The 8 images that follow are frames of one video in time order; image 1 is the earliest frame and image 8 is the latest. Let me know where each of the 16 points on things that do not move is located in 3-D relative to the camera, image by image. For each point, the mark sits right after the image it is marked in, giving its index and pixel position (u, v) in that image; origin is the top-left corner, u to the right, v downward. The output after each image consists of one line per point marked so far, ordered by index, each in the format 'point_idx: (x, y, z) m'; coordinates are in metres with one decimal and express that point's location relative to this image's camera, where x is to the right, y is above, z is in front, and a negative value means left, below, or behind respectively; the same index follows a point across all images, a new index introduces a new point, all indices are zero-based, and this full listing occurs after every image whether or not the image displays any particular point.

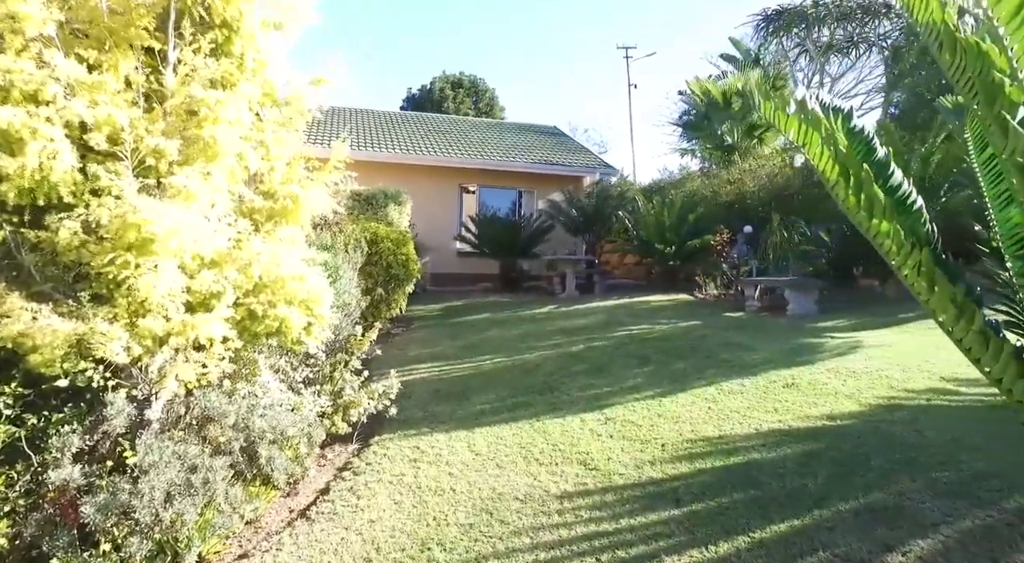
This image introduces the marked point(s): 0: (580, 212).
0: (+1.3, +1.3, +13.1) m
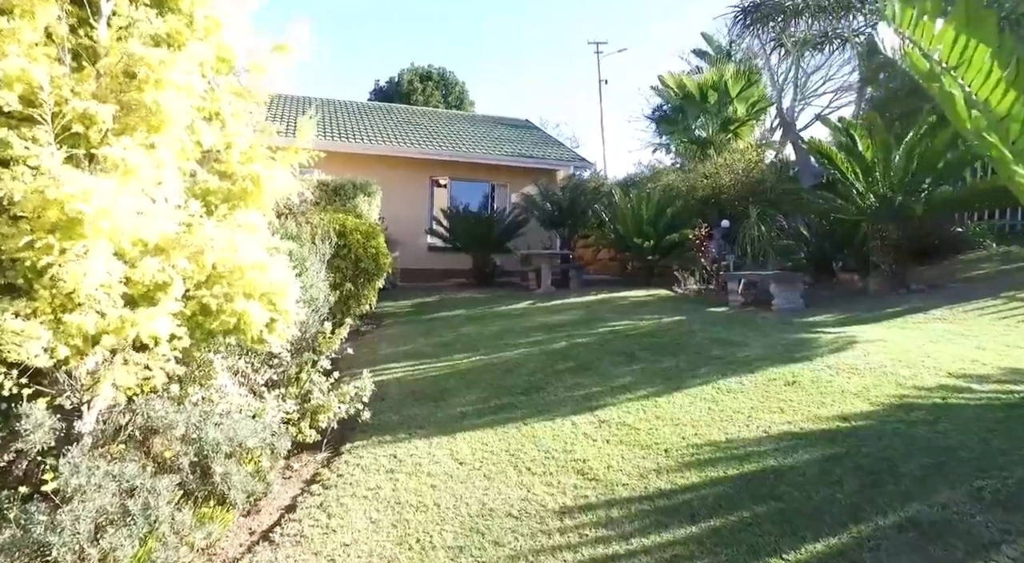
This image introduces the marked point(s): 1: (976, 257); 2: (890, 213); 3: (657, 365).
0: (+0.8, +1.4, +12.7) m
1: (+6.1, +0.3, +9.3) m
2: (+4.1, +0.8, +7.8) m
3: (+1.1, -0.6, +5.3) m
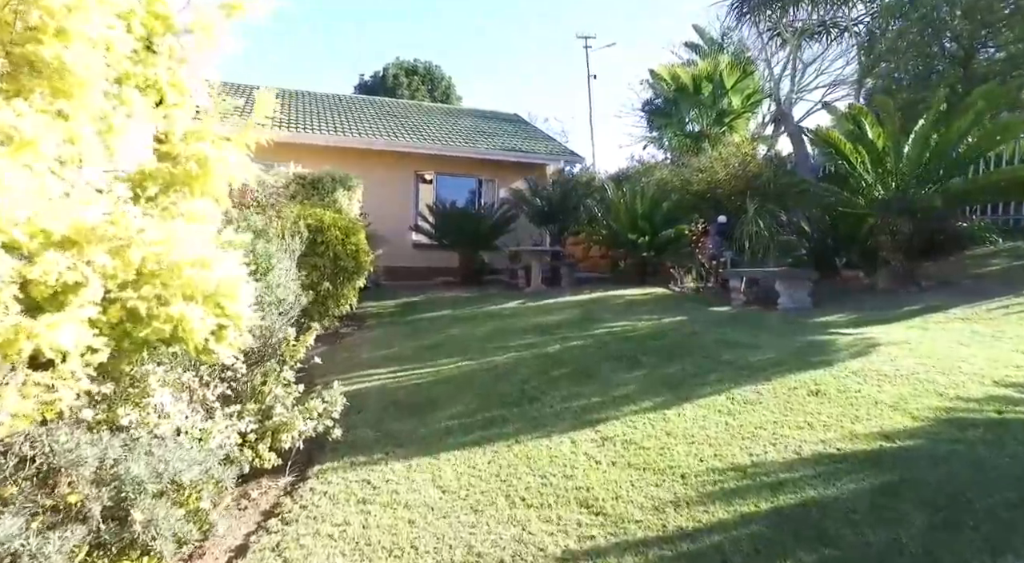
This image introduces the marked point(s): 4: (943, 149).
0: (+0.6, +1.4, +12.2) m
1: (+6.0, +0.4, +8.9) m
2: (+4.0, +0.8, +7.3) m
3: (+1.0, -0.6, +4.8) m
4: (+4.4, +1.4, +7.2) m
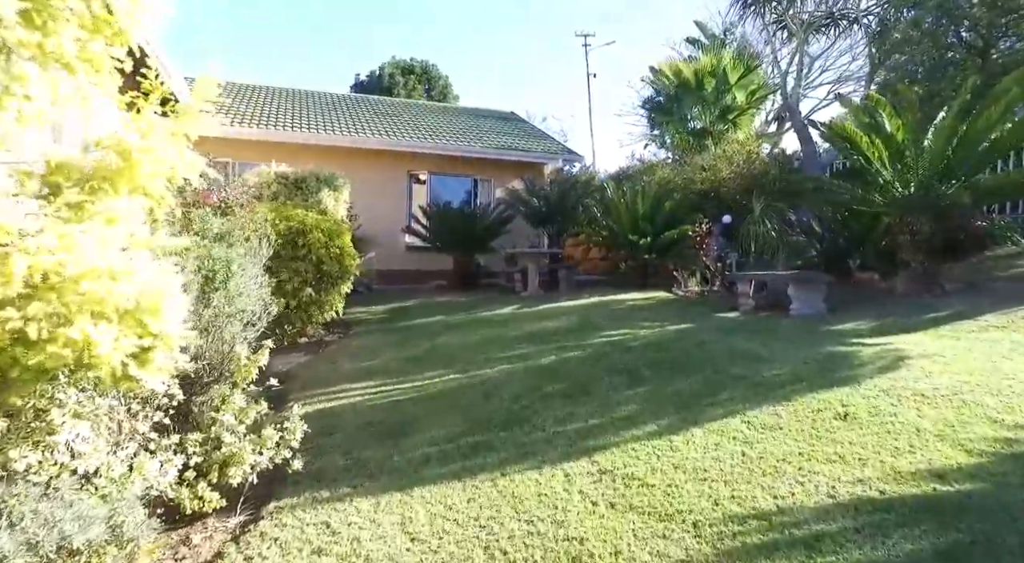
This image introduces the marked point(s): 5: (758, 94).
0: (+0.5, +1.3, +11.8) m
1: (+5.9, +0.3, +8.4) m
2: (+4.0, +0.8, +6.8) m
3: (+1.0, -0.7, +4.3) m
4: (+4.4, +1.3, +6.7) m
5: (+4.6, +3.5, +13.0) m
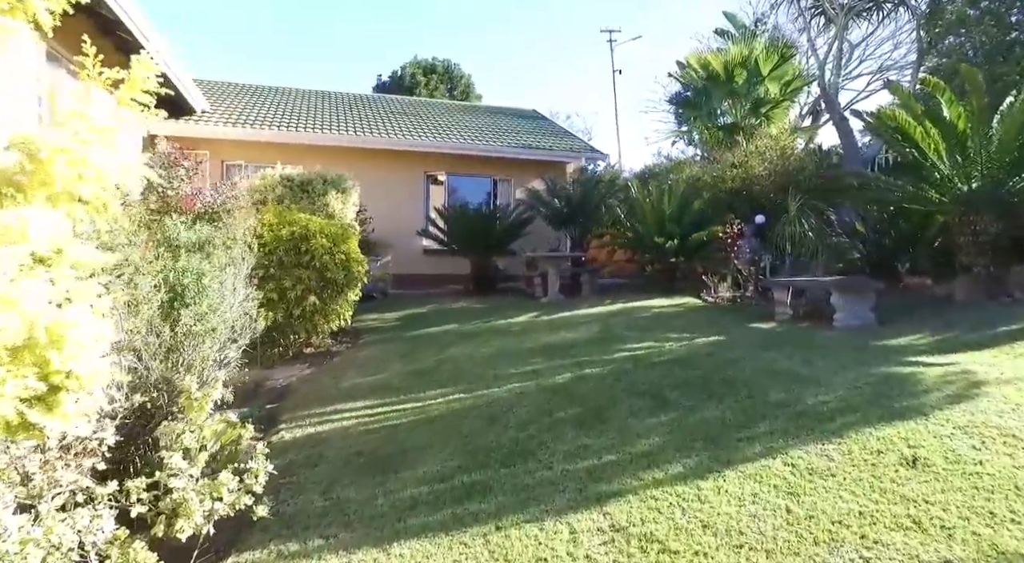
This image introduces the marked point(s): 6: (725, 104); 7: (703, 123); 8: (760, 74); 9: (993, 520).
0: (+0.8, +1.3, +11.2) m
1: (+6.1, +0.3, +7.6) m
2: (+4.1, +0.7, +6.1) m
3: (+1.0, -0.7, +3.7) m
4: (+4.5, +1.3, +6.0) m
5: (+4.9, +3.4, +12.3) m
6: (+3.6, +3.0, +11.9) m
7: (+3.3, +2.8, +12.2) m
8: (+4.1, +3.5, +11.7) m
9: (+1.6, -0.8, +2.3) m
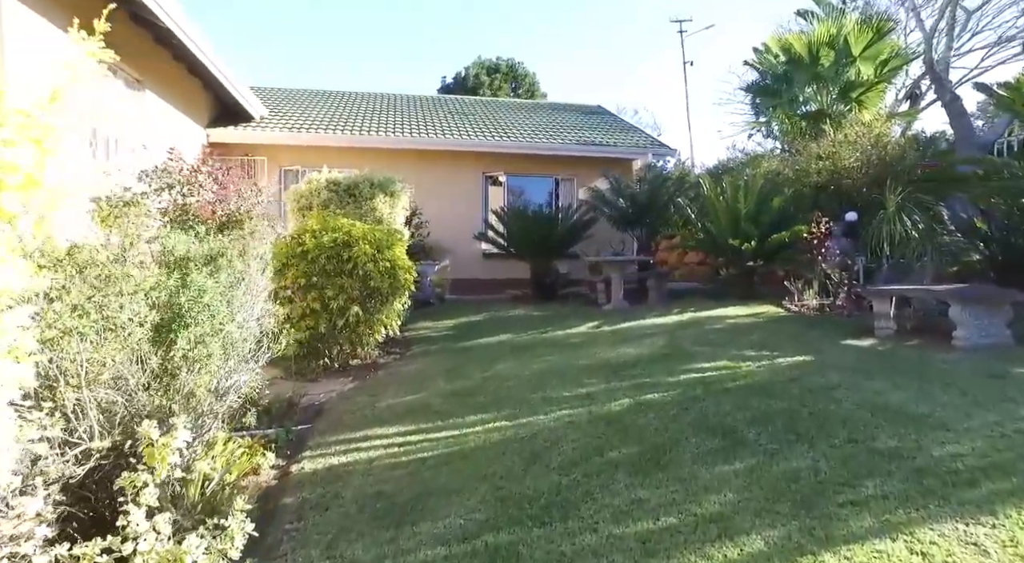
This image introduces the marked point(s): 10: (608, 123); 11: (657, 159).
0: (+1.7, +1.2, +10.4) m
1: (+6.6, +0.3, +6.3) m
2: (+4.5, +0.7, +5.1) m
3: (+1.1, -0.8, +3.0) m
4: (+4.8, +1.2, +4.9) m
5: (+5.9, +3.4, +11.1) m
6: (+4.6, +2.9, +10.8) m
7: (+4.3, +2.7, +11.2) m
8: (+5.1, +3.4, +10.6) m
9: (+1.6, -0.8, +1.5) m
10: (+1.9, +3.2, +14.2) m
11: (+2.6, +2.2, +12.6) m
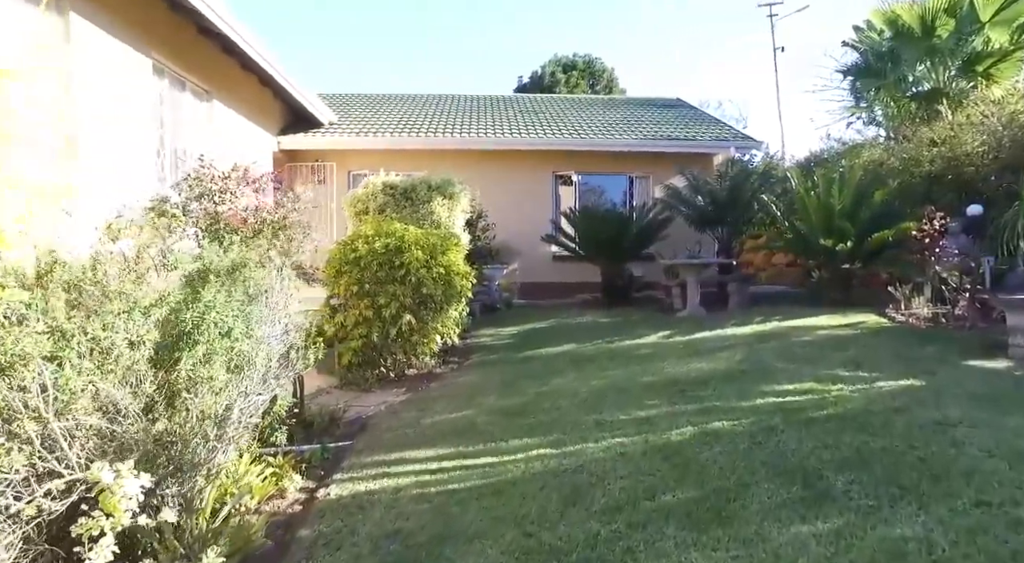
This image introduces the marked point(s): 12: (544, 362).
0: (+2.7, +1.1, +9.7) m
1: (+7.0, +0.2, +5.0) m
2: (+4.7, +0.6, +4.0) m
3: (+1.2, -0.8, +2.3) m
4: (+5.1, +1.2, +3.8) m
5: (+6.9, +3.3, +9.8) m
6: (+5.6, +2.9, +9.7) m
7: (+5.4, +2.6, +10.1) m
8: (+6.0, +3.3, +9.4) m
9: (+1.4, -0.9, +0.8) m
10: (+3.4, +3.1, +13.3) m
11: (+3.8, +2.1, +11.7) m
12: (+0.3, -0.7, +6.4) m
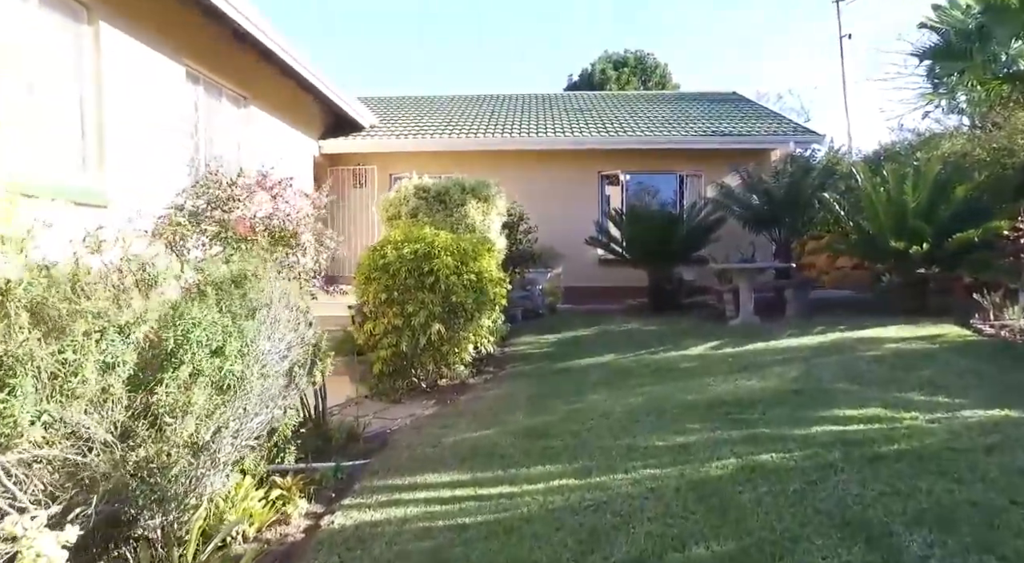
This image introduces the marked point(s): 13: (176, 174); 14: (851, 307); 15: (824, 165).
0: (+3.3, +1.1, +9.0) m
1: (+7.2, +0.2, +4.0) m
2: (+4.8, +0.6, +3.2) m
3: (+1.2, -0.9, +1.8) m
4: (+5.2, +1.2, +3.0) m
5: (+7.5, +3.3, +8.8) m
6: (+6.1, +2.8, +8.8) m
7: (+5.9, +2.6, +9.2) m
8: (+6.6, +3.3, +8.5) m
9: (+1.3, -0.9, +0.2) m
10: (+4.2, +3.1, +12.6) m
11: (+4.6, +2.1, +11.0) m
12: (+0.6, -0.8, +5.9) m
13: (-3.2, +1.0, +6.5) m
14: (+3.8, -0.3, +7.8) m
15: (+4.0, +1.5, +8.9) m
